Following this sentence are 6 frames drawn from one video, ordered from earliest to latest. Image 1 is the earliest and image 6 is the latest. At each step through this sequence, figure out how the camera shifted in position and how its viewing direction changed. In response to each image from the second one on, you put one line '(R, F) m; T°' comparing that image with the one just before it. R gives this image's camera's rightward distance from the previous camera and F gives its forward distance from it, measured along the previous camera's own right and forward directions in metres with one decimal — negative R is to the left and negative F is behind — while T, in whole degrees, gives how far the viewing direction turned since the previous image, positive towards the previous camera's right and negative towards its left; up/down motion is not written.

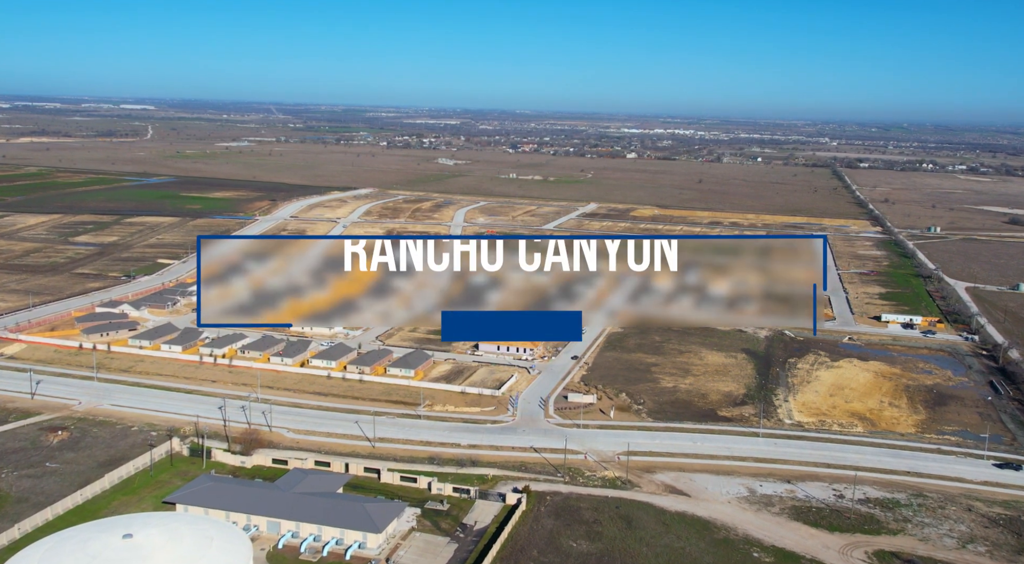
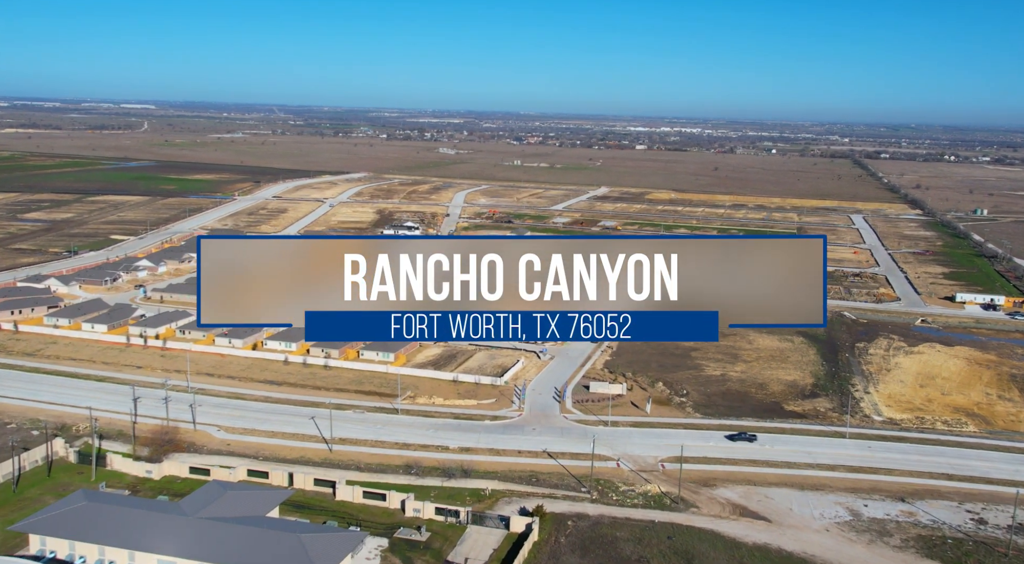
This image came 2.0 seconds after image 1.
(0.0, +5.9) m; 0°
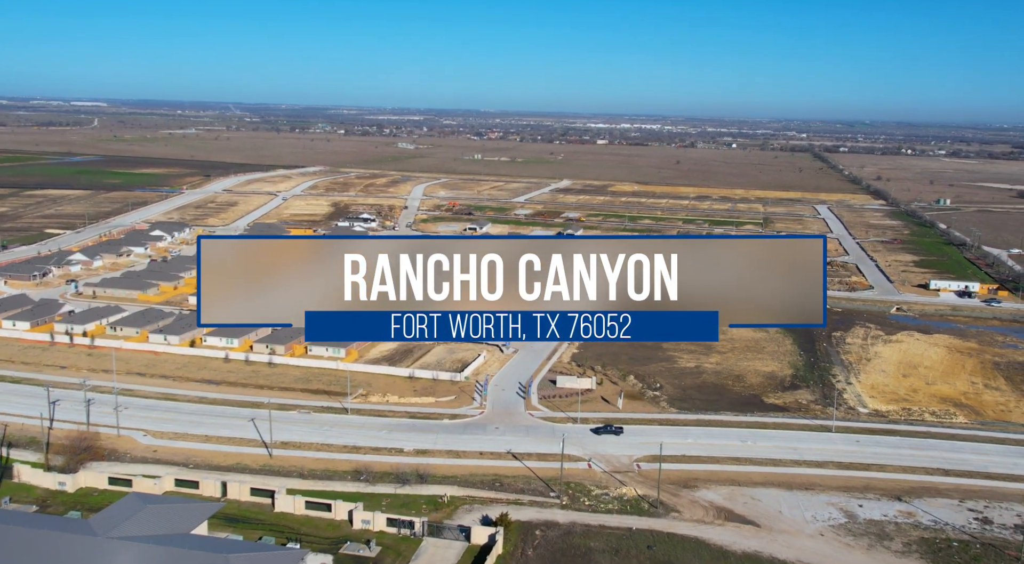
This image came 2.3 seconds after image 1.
(+0.1, +1.6) m; +3°
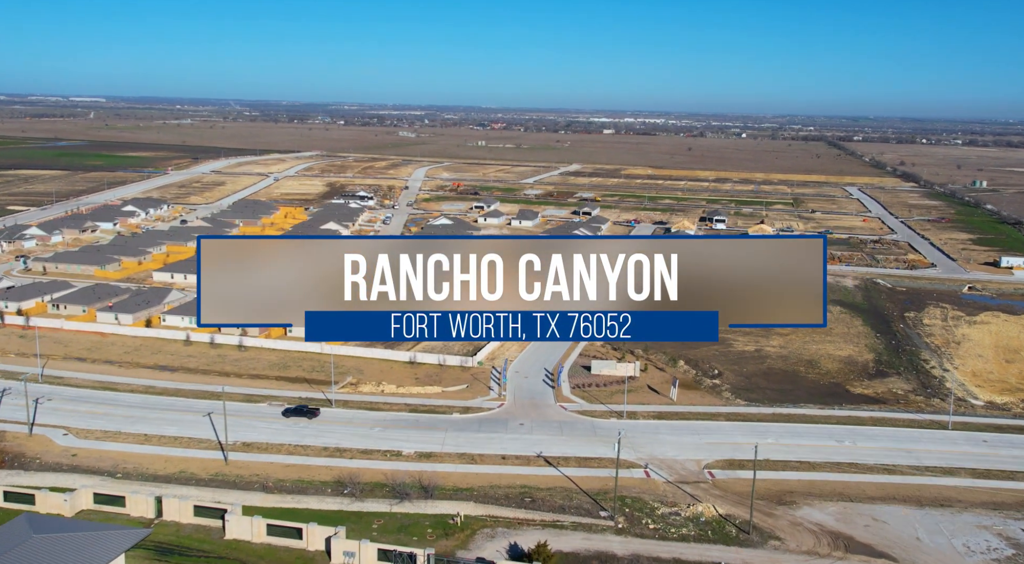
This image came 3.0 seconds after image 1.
(-0.4, +3.6) m; 0°
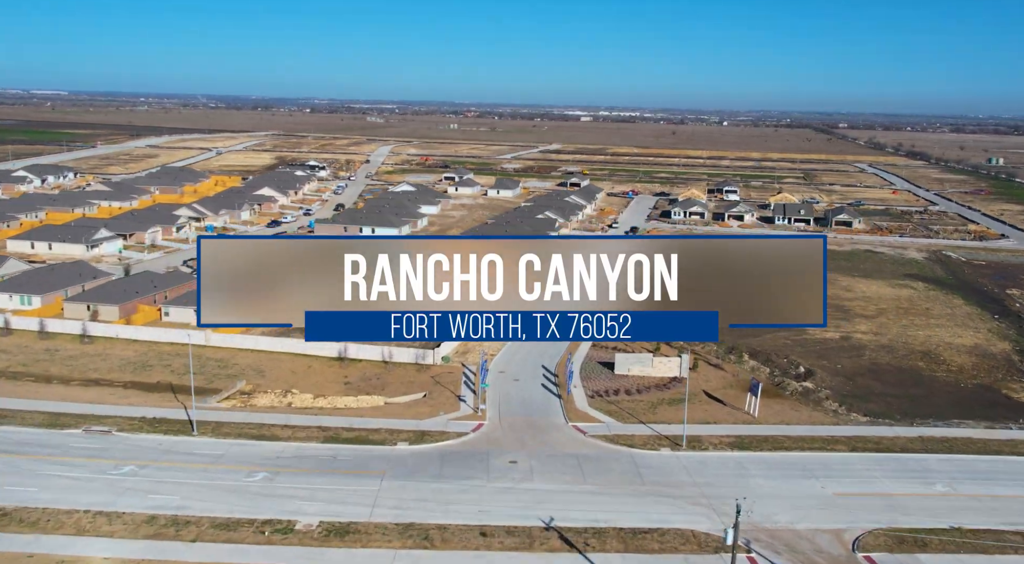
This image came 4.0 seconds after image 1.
(-0.1, +5.4) m; +2°
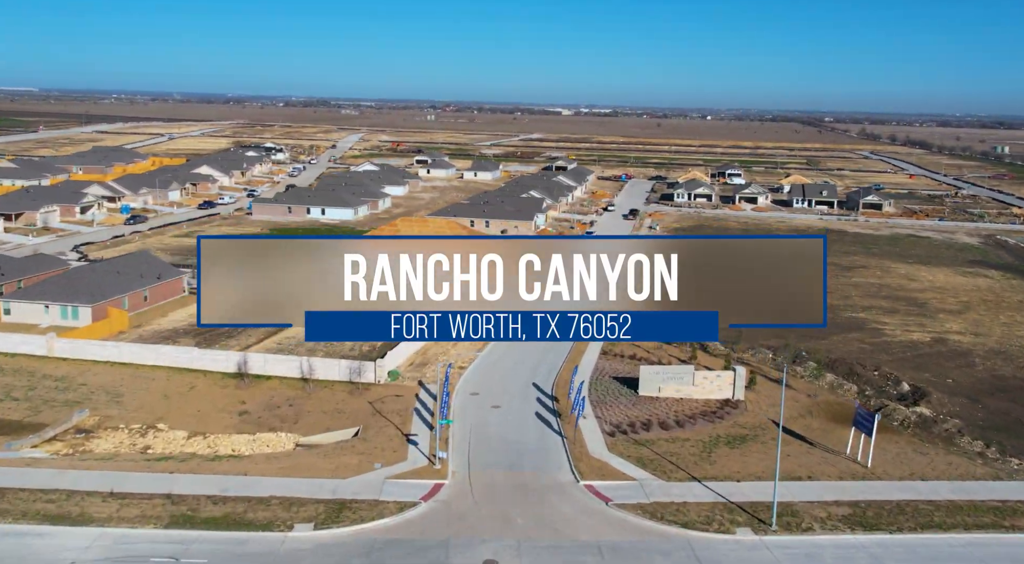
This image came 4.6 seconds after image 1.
(0.0, +3.3) m; +1°
